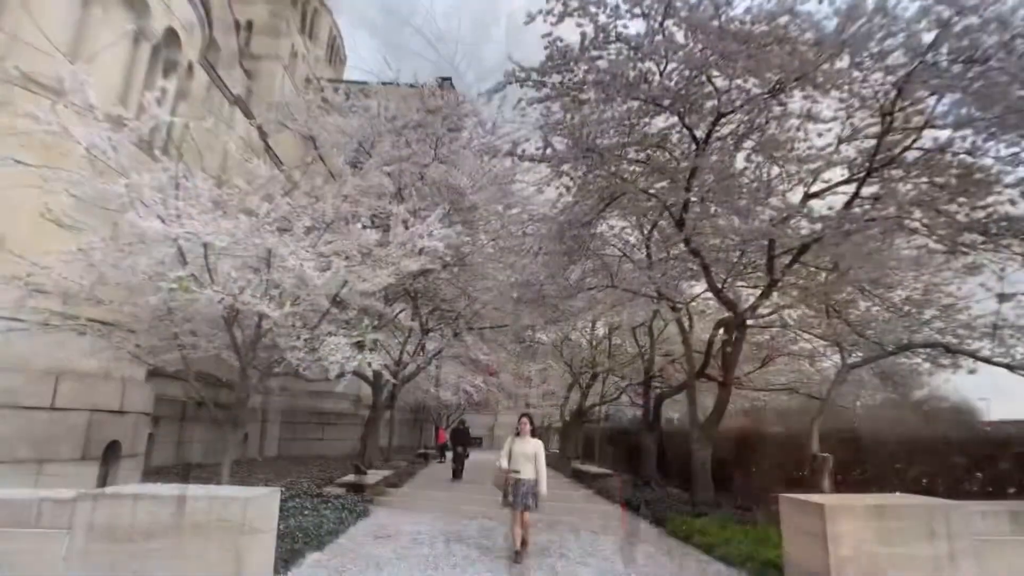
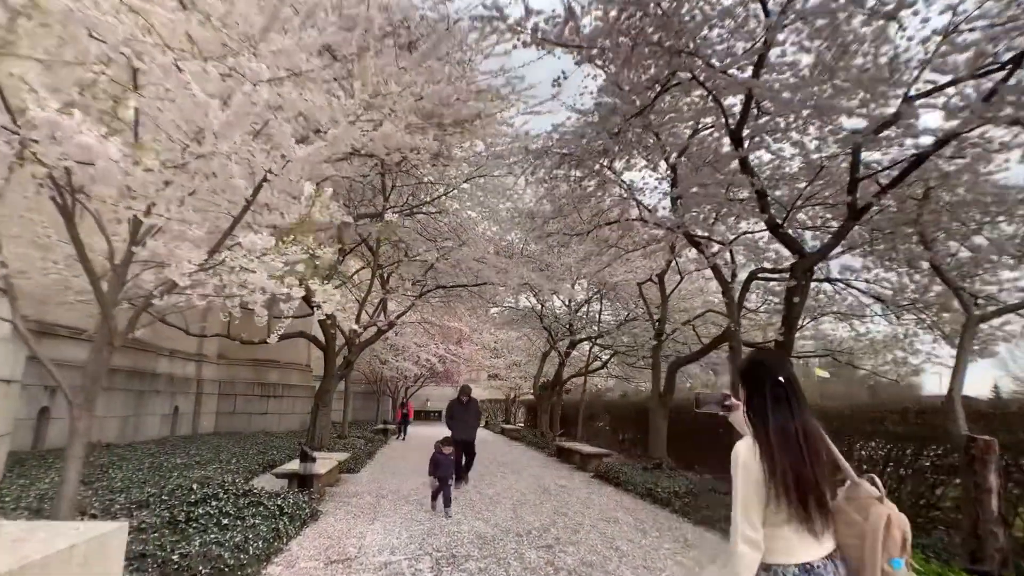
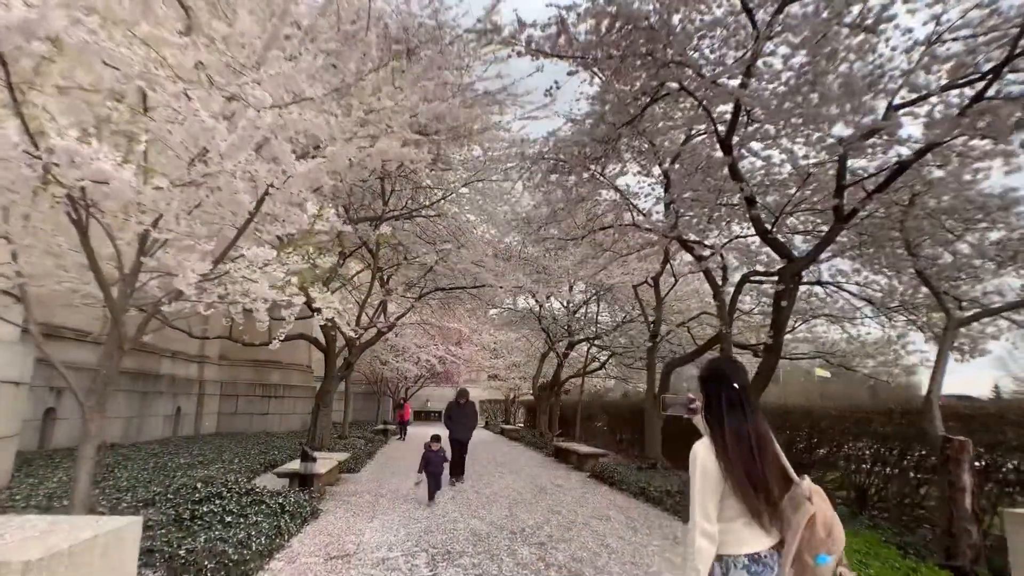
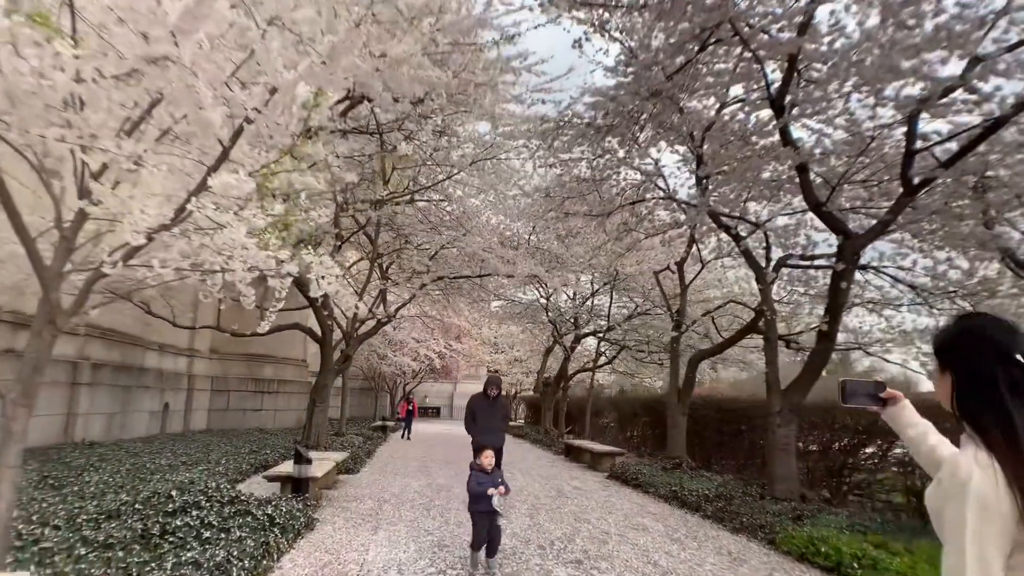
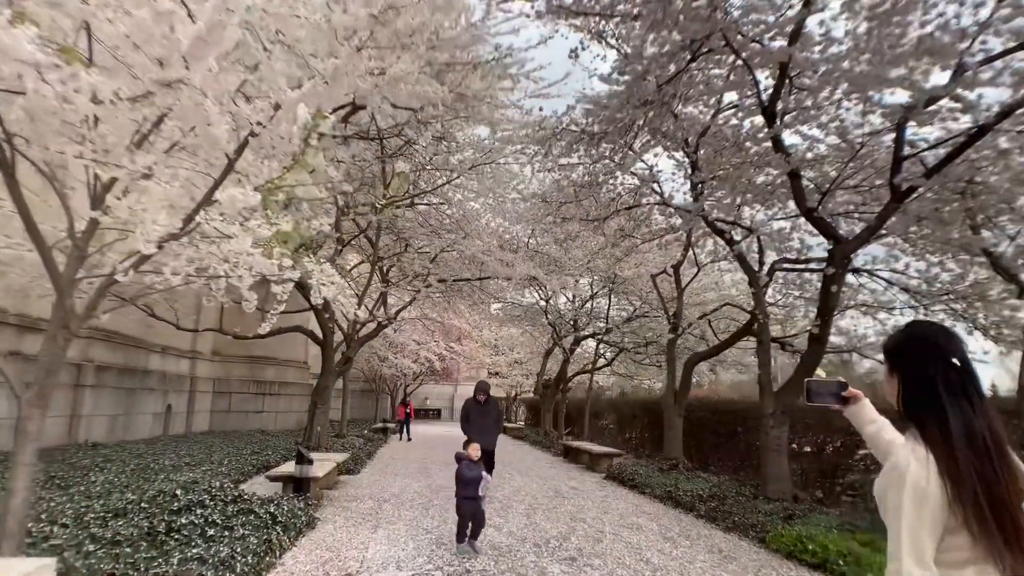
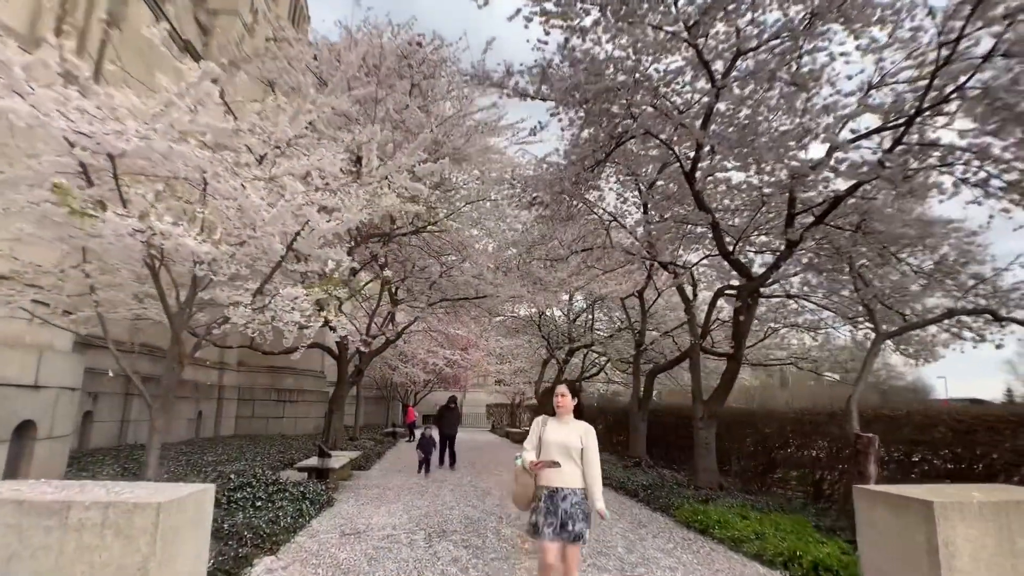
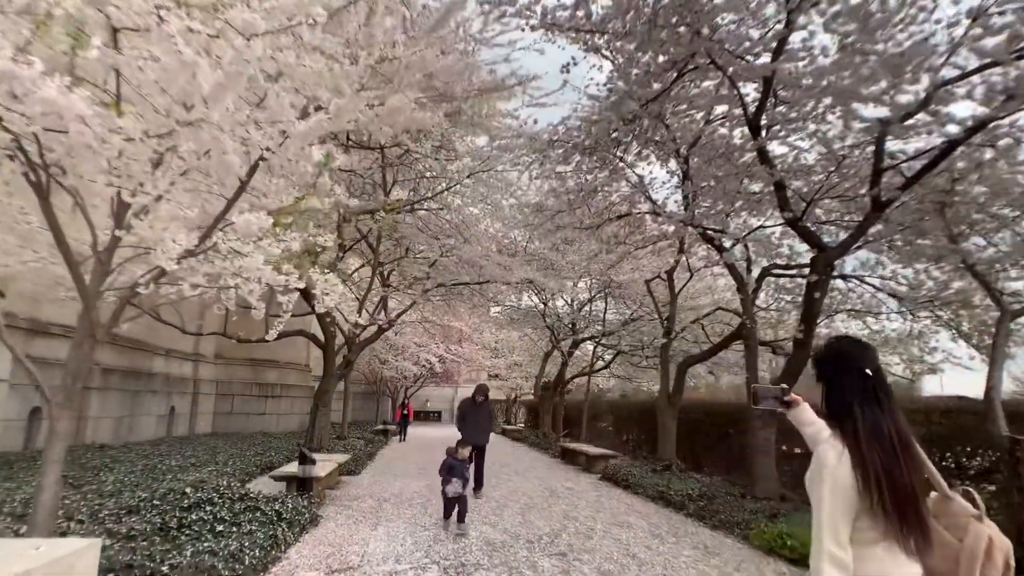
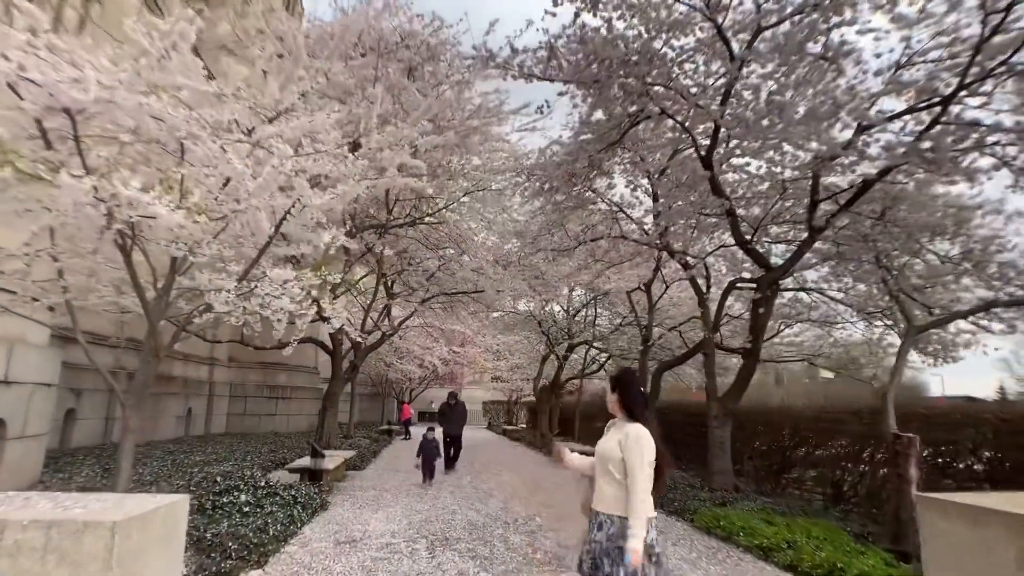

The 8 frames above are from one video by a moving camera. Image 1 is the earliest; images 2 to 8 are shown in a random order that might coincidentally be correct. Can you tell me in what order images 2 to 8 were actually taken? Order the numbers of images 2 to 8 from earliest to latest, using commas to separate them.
6, 8, 3, 2, 7, 5, 4
